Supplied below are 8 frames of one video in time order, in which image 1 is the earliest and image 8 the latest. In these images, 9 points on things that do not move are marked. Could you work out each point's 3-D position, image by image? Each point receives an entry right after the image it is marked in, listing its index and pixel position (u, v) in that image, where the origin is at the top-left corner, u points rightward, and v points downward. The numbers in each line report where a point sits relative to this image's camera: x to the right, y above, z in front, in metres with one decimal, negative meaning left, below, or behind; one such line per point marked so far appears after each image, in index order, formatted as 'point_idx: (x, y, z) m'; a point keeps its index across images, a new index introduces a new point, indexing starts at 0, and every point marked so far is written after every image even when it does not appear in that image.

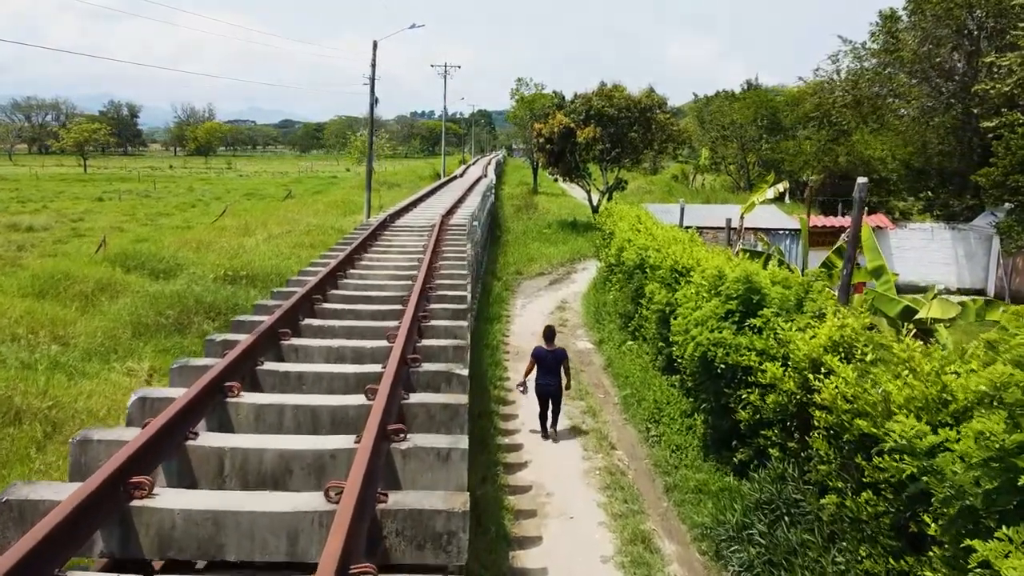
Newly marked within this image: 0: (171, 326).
0: (-2.7, -0.3, +9.7) m
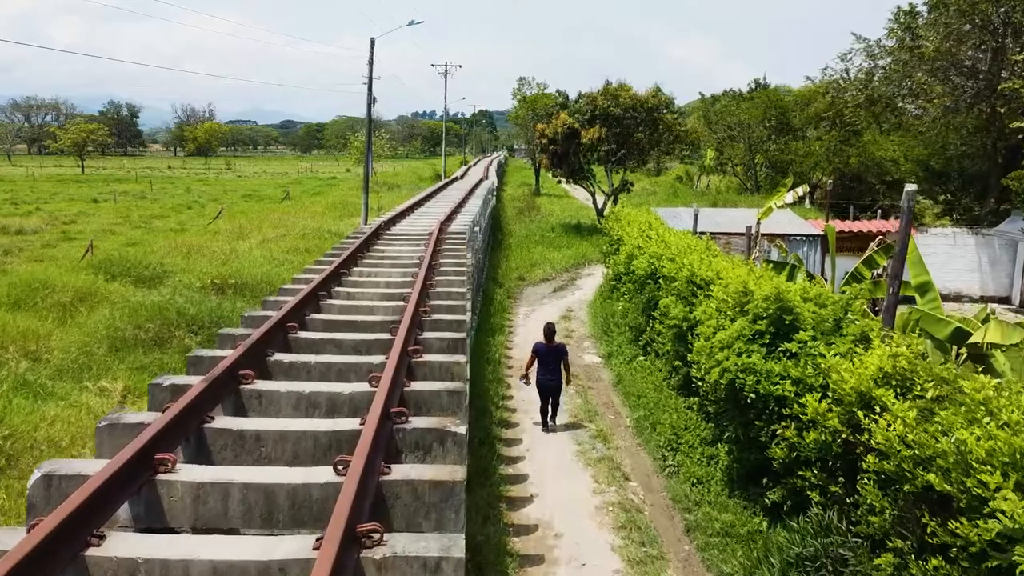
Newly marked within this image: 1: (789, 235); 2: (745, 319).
0: (-2.7, -0.4, +9.1) m
1: (+2.8, +0.5, +12.5) m
2: (+1.1, -0.2, +6.0) m
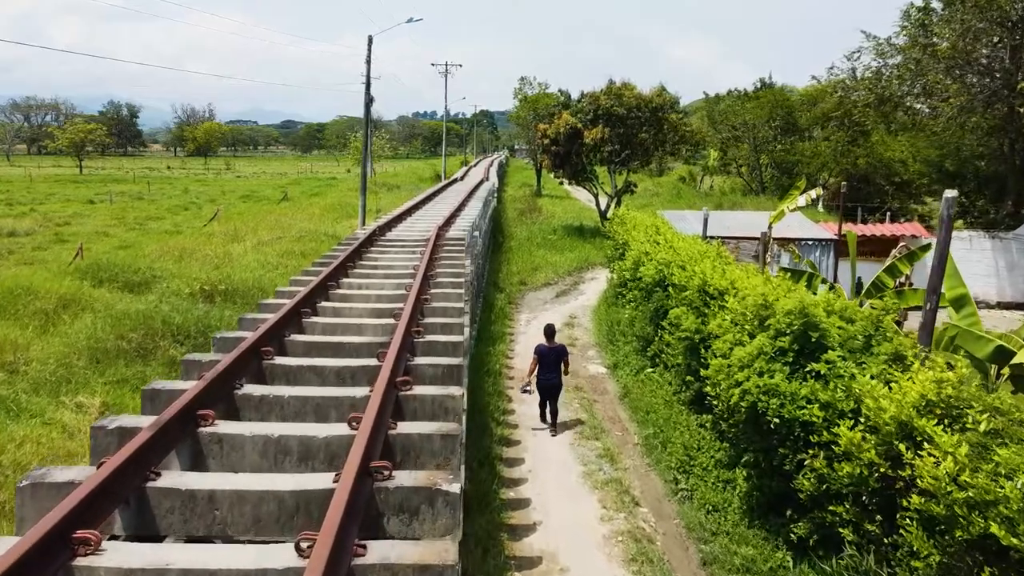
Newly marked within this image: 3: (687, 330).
0: (-2.7, -0.4, +8.6) m
1: (+2.9, +0.5, +12.0) m
2: (+1.1, -0.2, +5.5) m
3: (+1.1, -0.2, +7.2) m
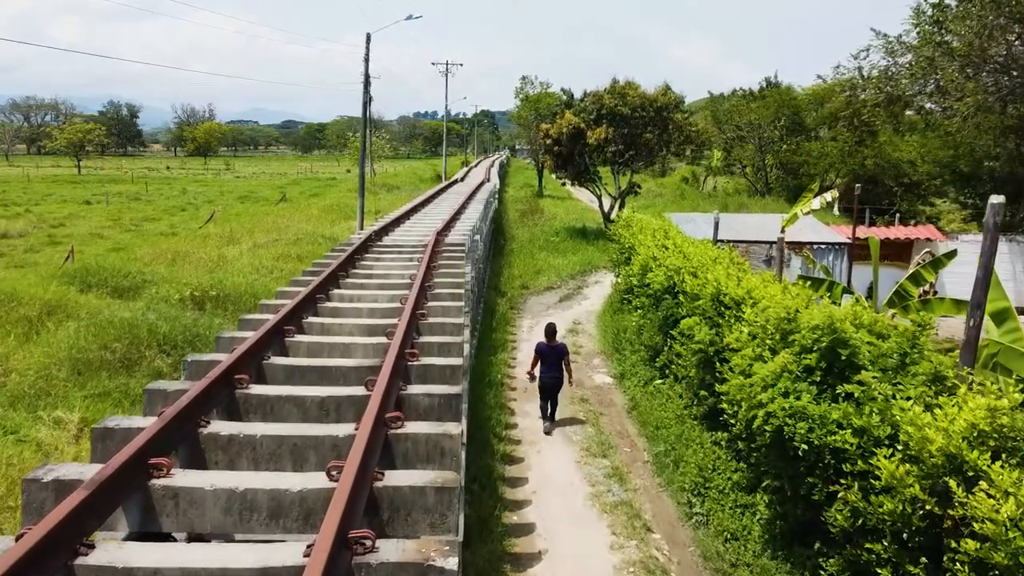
0: (-2.7, -0.5, +8.2) m
1: (+2.9, +0.4, +11.6) m
2: (+1.2, -0.3, +5.1) m
3: (+1.1, -0.3, +6.8) m
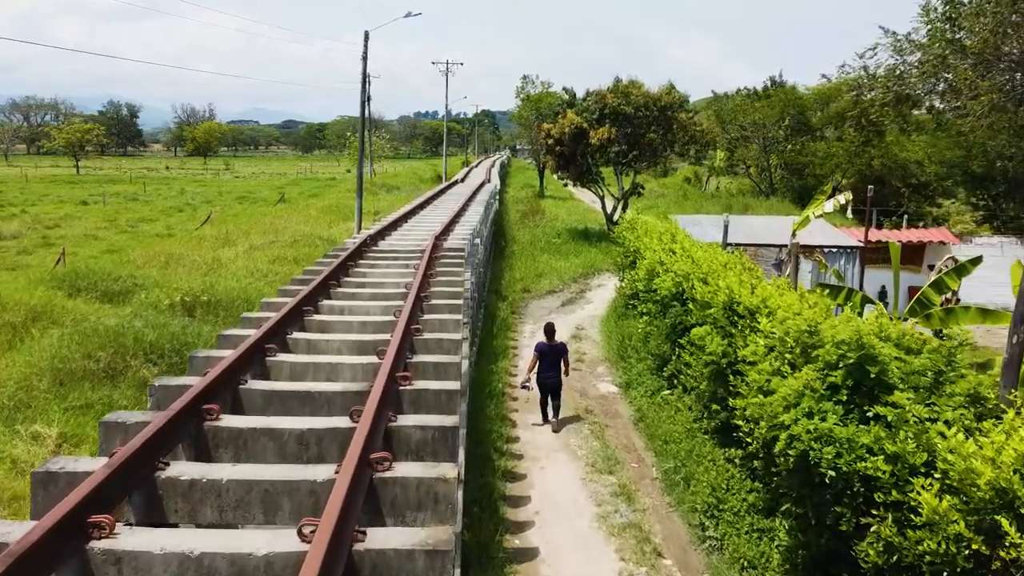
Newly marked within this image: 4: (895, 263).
0: (-2.7, -0.5, +7.8) m
1: (+2.9, +0.4, +11.3) m
2: (+1.2, -0.3, +4.8) m
3: (+1.1, -0.3, +6.5) m
4: (+2.3, +0.1, +7.2) m
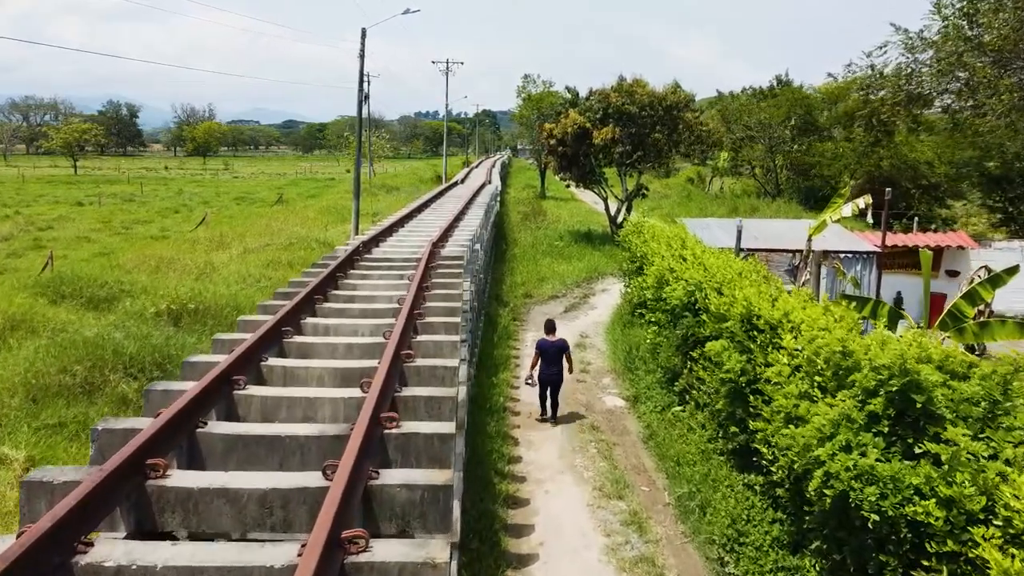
0: (-2.6, -0.6, +7.4) m
1: (+2.9, +0.3, +10.8) m
2: (+1.2, -0.4, +4.3) m
3: (+1.1, -0.4, +6.0) m
4: (+2.3, +0.1, +6.8) m
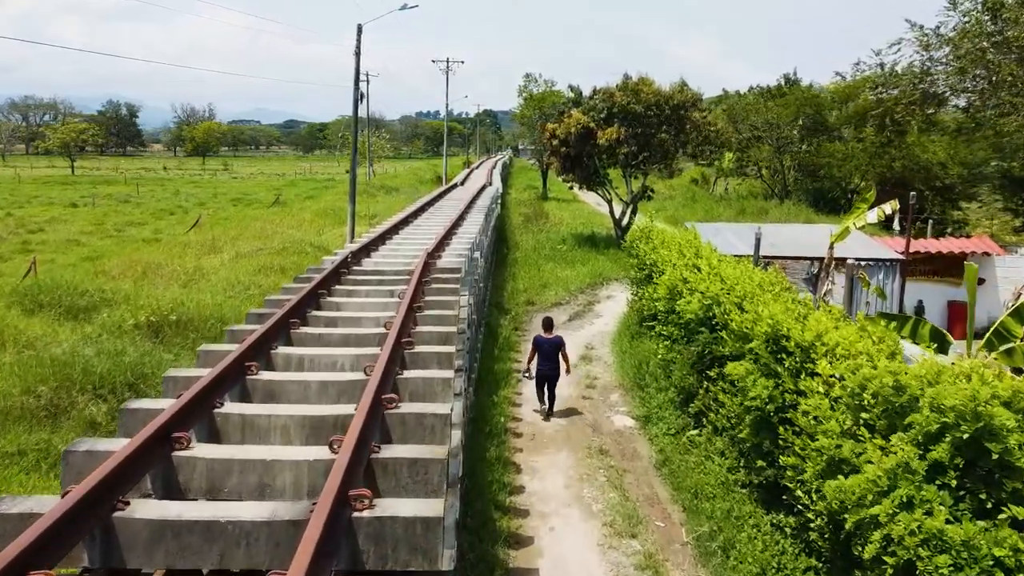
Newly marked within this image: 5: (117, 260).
0: (-2.6, -0.7, +6.8) m
1: (+2.9, +0.2, +10.2) m
2: (+1.2, -0.4, +3.7) m
3: (+1.1, -0.5, +5.4) m
4: (+2.3, 0.0, +6.2) m
5: (-5.2, +0.4, +16.2) m
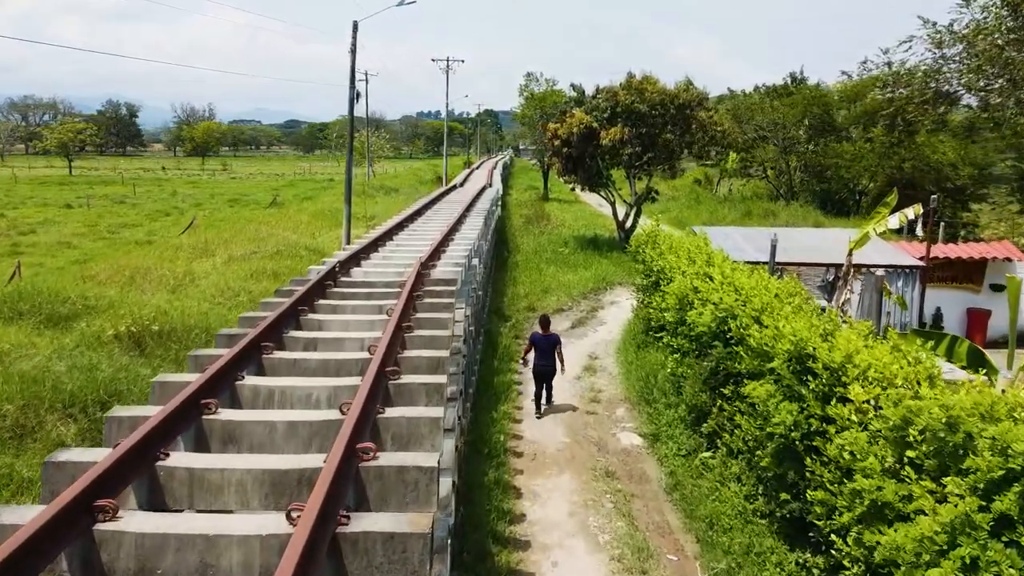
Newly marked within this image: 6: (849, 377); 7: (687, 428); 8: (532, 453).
0: (-2.6, -0.7, +6.3) m
1: (+2.9, +0.2, +9.7) m
2: (+1.2, -0.5, +3.2) m
3: (+1.1, -0.6, +4.9) m
4: (+2.3, -0.1, +5.7) m
5: (-5.2, +0.3, +15.7) m
6: (+1.3, -0.3, +4.6) m
7: (+1.0, -0.8, +7.3) m
8: (+0.1, -1.0, +7.2) m
